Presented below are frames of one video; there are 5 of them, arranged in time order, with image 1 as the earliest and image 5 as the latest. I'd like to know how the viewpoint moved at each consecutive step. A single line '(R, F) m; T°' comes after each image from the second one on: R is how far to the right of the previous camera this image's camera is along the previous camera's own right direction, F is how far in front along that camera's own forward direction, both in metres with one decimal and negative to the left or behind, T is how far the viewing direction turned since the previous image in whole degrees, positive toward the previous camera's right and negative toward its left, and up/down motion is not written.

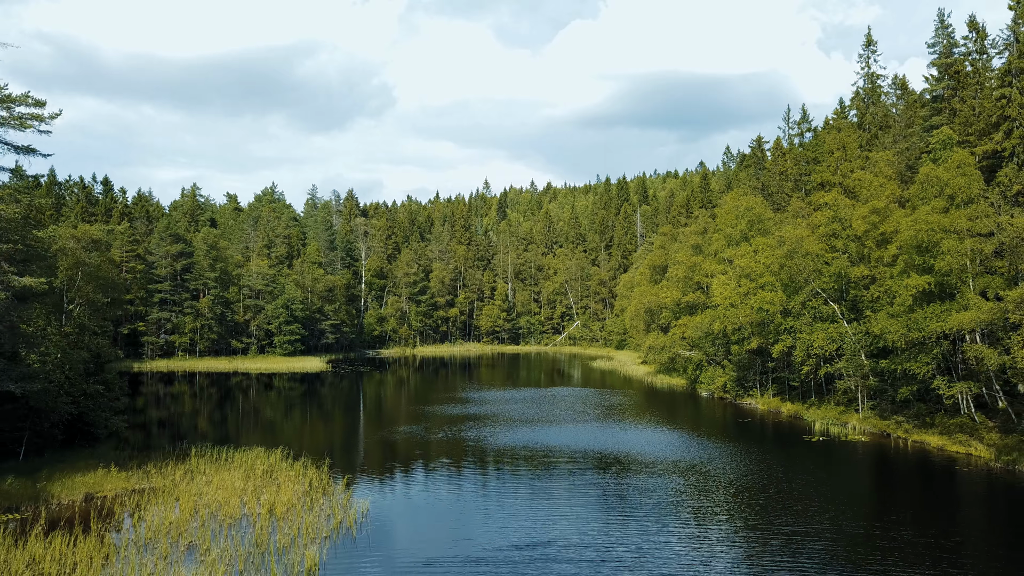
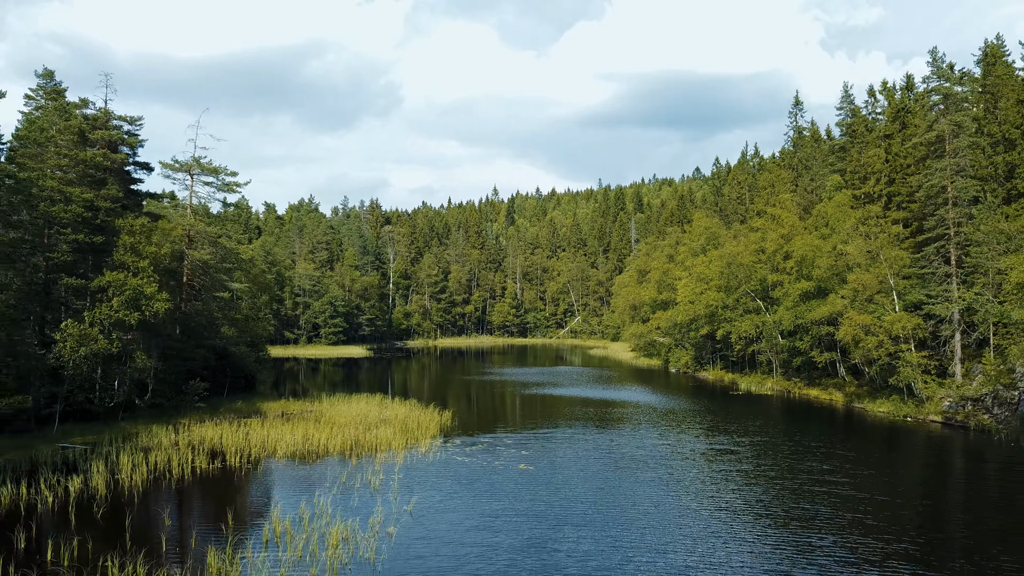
(-1.0, -14.9) m; 0°
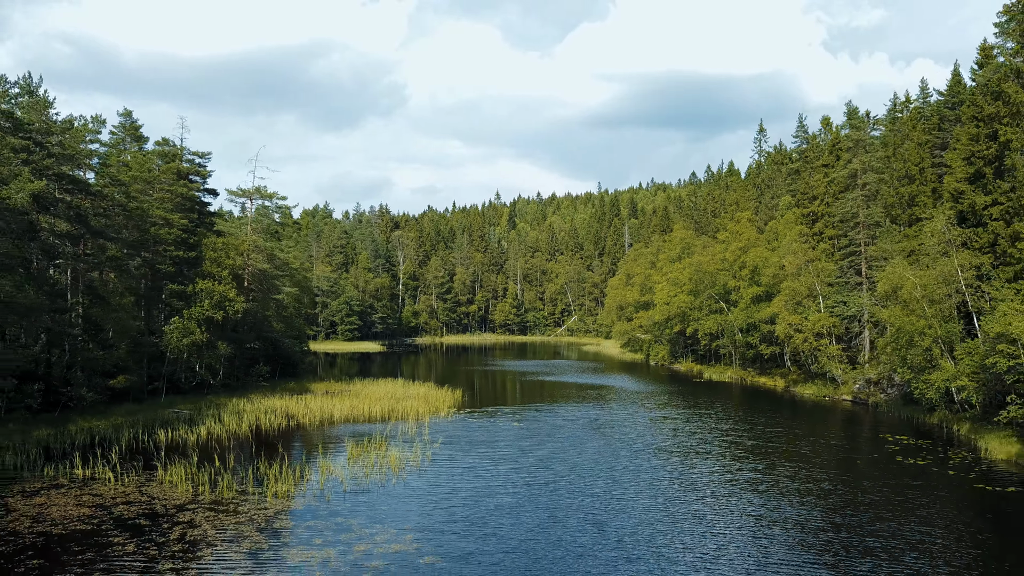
(+0.3, -9.0) m; 0°
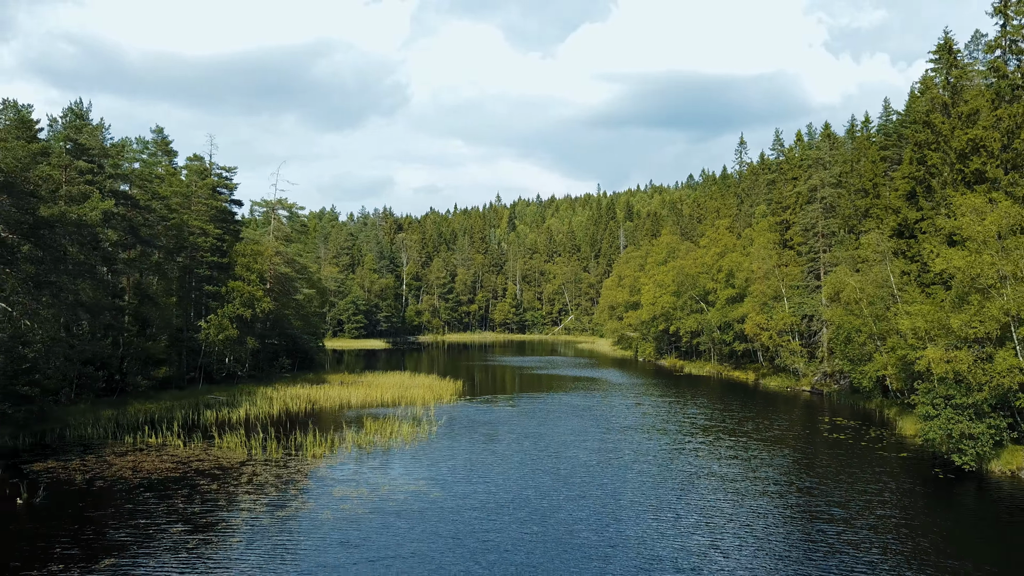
(+0.5, -5.3) m; 0°
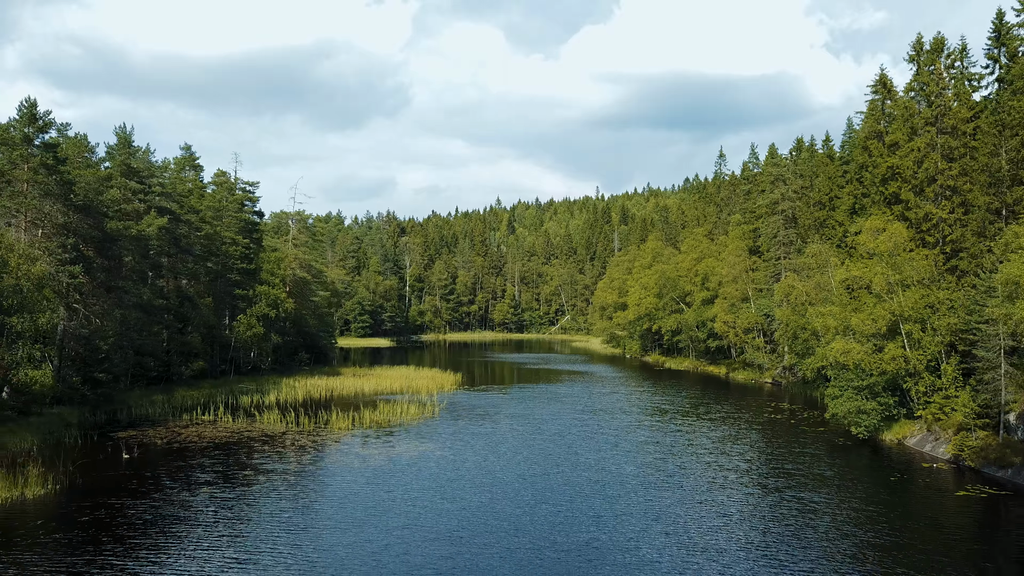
(+0.7, -6.0) m; 0°
